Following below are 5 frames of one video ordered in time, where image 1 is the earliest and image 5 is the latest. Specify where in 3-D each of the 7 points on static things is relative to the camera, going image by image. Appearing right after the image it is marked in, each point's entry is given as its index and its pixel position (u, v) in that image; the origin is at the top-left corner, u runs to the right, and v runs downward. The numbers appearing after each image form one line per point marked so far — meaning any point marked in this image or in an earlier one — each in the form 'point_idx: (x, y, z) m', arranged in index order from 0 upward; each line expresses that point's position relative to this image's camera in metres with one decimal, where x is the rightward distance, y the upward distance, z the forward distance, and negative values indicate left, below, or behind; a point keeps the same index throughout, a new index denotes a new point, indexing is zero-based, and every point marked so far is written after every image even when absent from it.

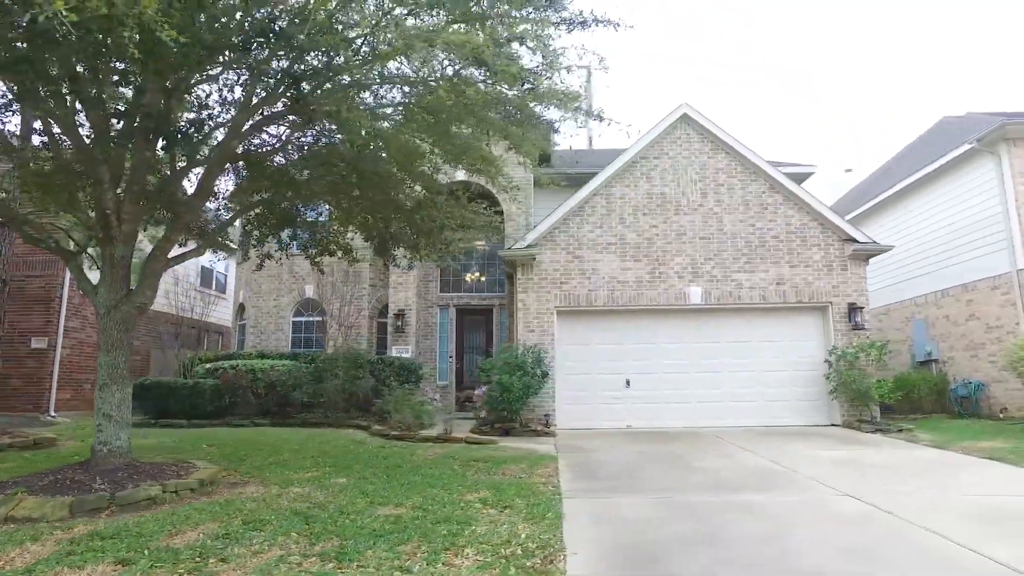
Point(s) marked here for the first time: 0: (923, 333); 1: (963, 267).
0: (+9.7, -1.0, +14.3) m
1: (+9.7, +0.4, +13.0) m
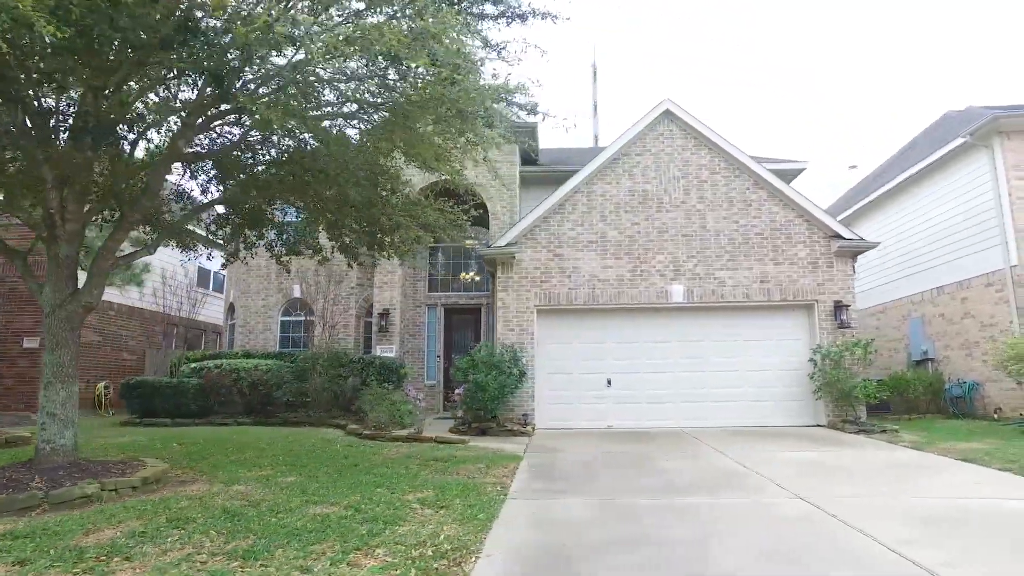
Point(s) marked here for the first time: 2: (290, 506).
0: (+9.4, -1.0, +14.0) m
1: (+9.3, +0.5, +12.7) m
2: (-1.7, -1.7, +4.7) m
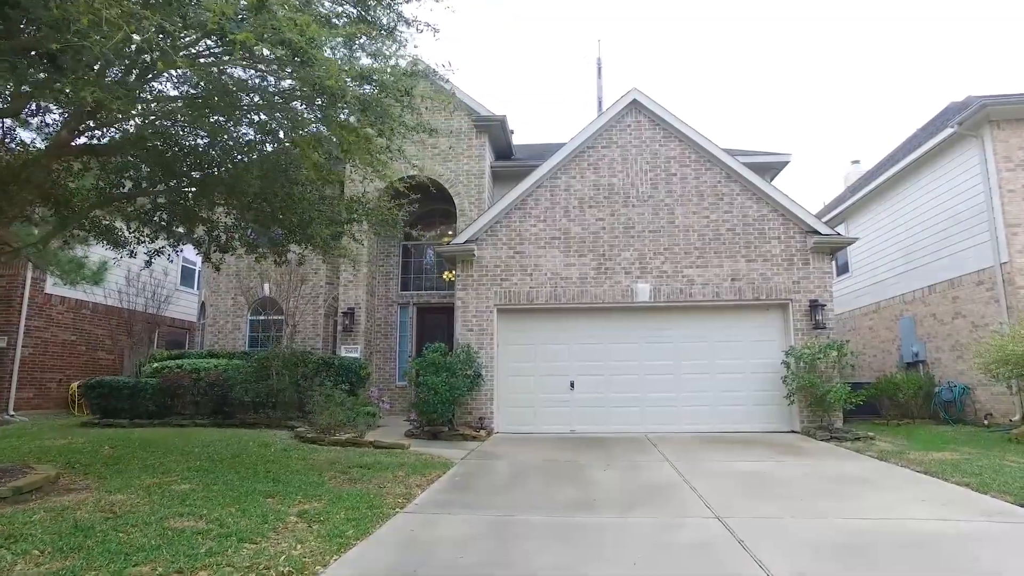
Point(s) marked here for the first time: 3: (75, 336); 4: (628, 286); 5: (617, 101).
0: (+8.8, -1.0, +13.4) m
1: (+8.7, +0.5, +12.1) m
2: (-2.6, -1.7, +4.4) m
3: (-10.5, -1.2, +14.7) m
4: (+2.0, 0.0, +10.5) m
5: (+1.9, +3.4, +11.1) m
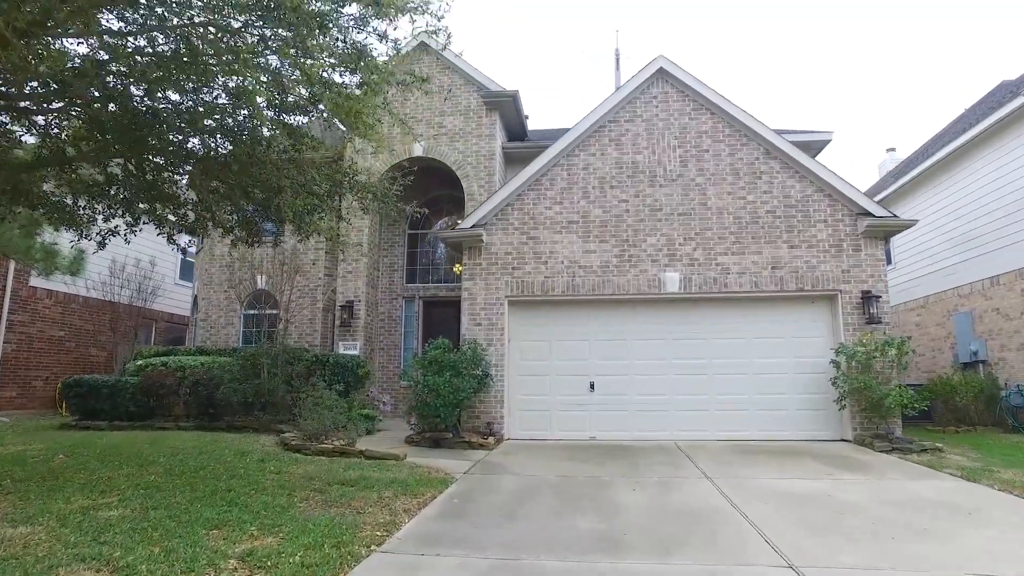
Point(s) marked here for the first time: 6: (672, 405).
0: (+9.0, -0.8, +12.0) m
1: (+8.9, +0.7, +10.7) m
2: (-2.6, -1.5, +3.4) m
3: (-10.2, -1.0, +13.8) m
4: (+2.2, +0.2, +9.3) m
5: (+2.1, +3.6, +9.9) m
6: (+2.4, -1.8, +9.3) m
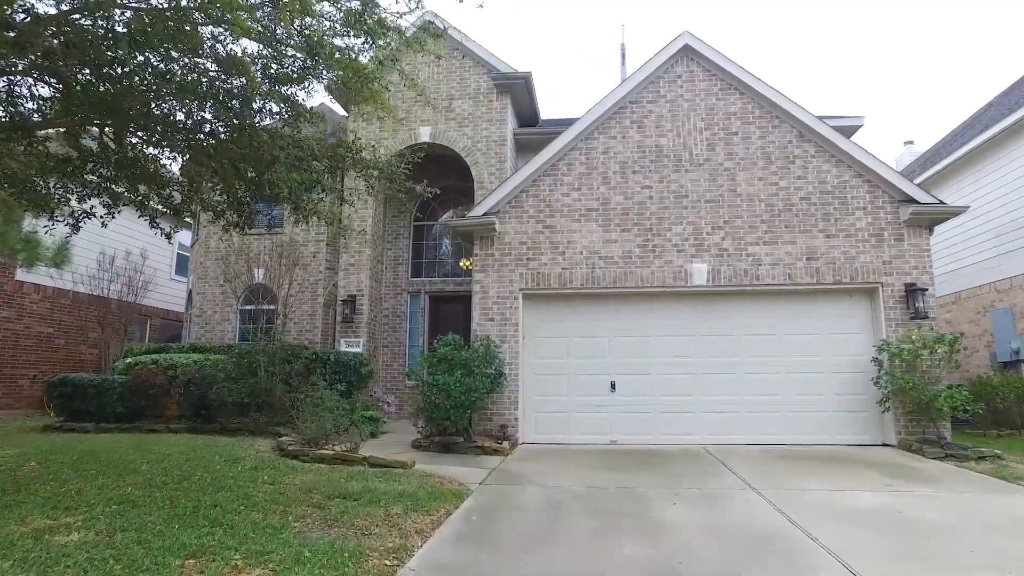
0: (+9.2, -0.7, +11.3) m
1: (+9.1, +0.8, +10.0) m
2: (-2.4, -1.4, +2.7) m
3: (-10.0, -0.9, +13.2) m
4: (+2.4, +0.3, +8.7) m
5: (+2.3, +3.7, +9.2) m
6: (+2.6, -1.7, +8.6) m
